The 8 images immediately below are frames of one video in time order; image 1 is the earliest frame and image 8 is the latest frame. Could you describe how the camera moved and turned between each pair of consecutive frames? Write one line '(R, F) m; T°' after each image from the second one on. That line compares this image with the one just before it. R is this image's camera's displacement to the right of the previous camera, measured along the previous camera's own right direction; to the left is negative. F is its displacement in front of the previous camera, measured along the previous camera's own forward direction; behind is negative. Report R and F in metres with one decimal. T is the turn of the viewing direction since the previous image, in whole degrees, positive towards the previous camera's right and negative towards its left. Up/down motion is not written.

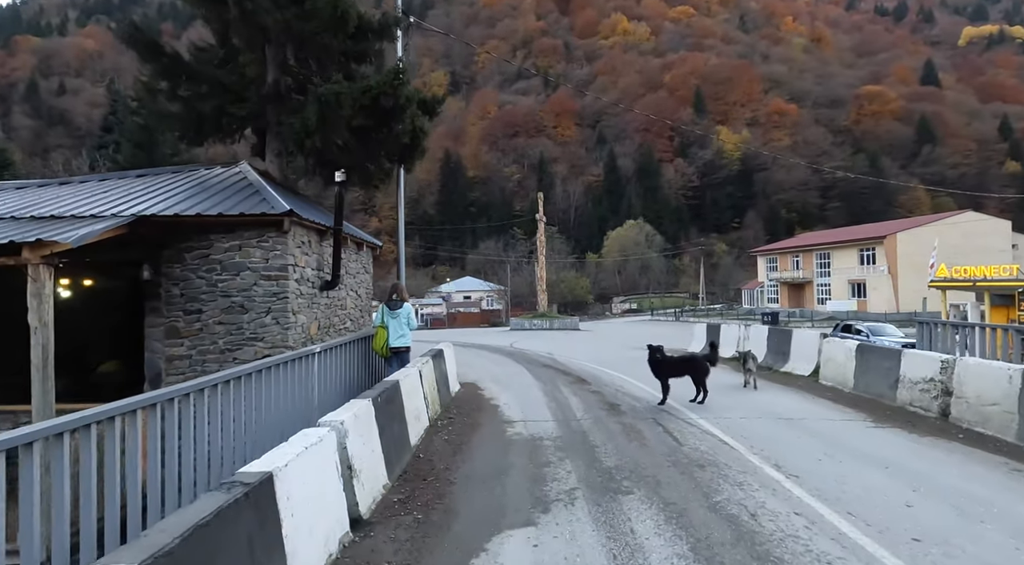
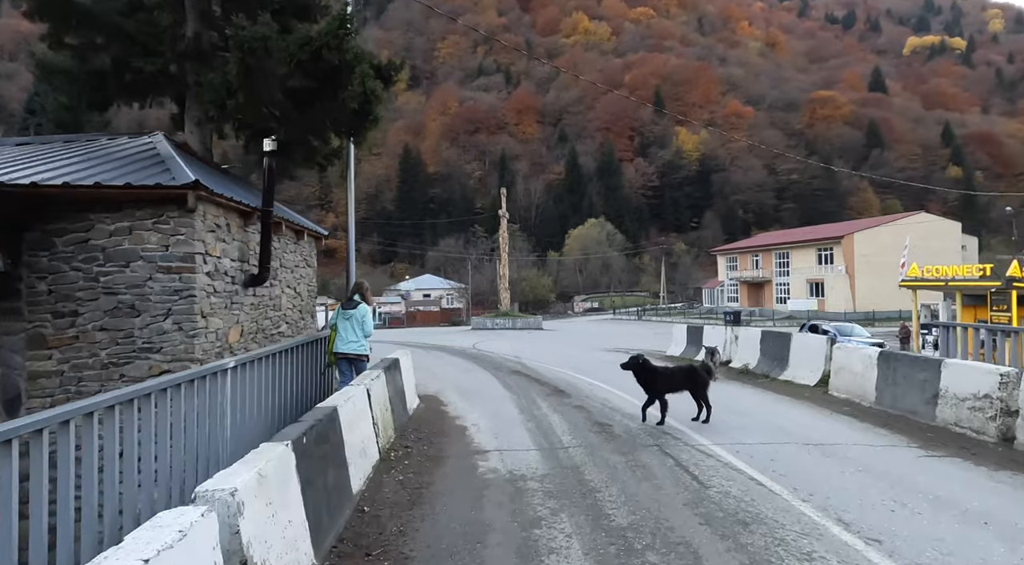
(-0.1, +1.8) m; +3°
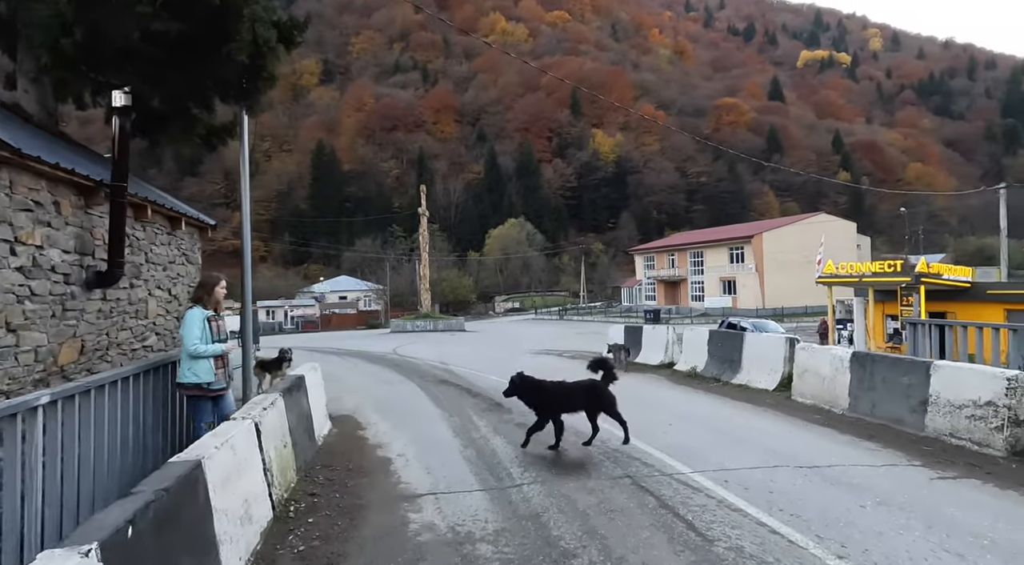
(-0.1, +1.6) m; +5°
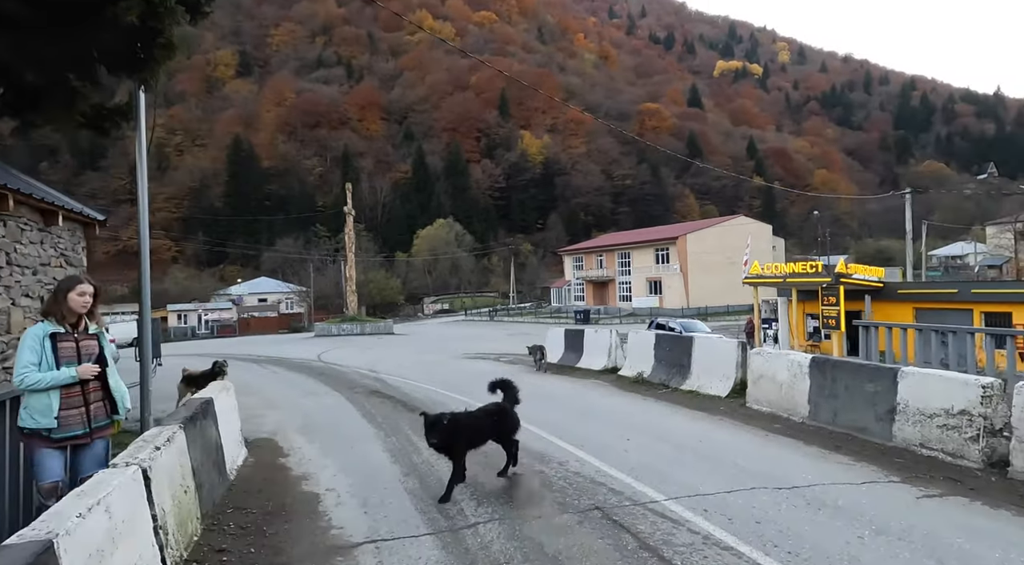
(-0.2, +0.9) m; +5°
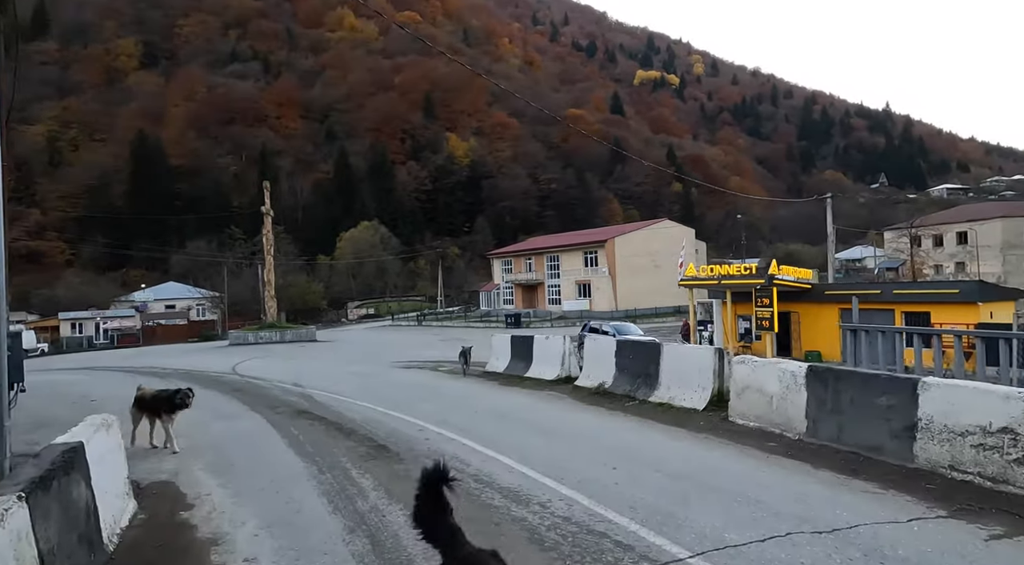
(-0.3, +1.5) m; +5°
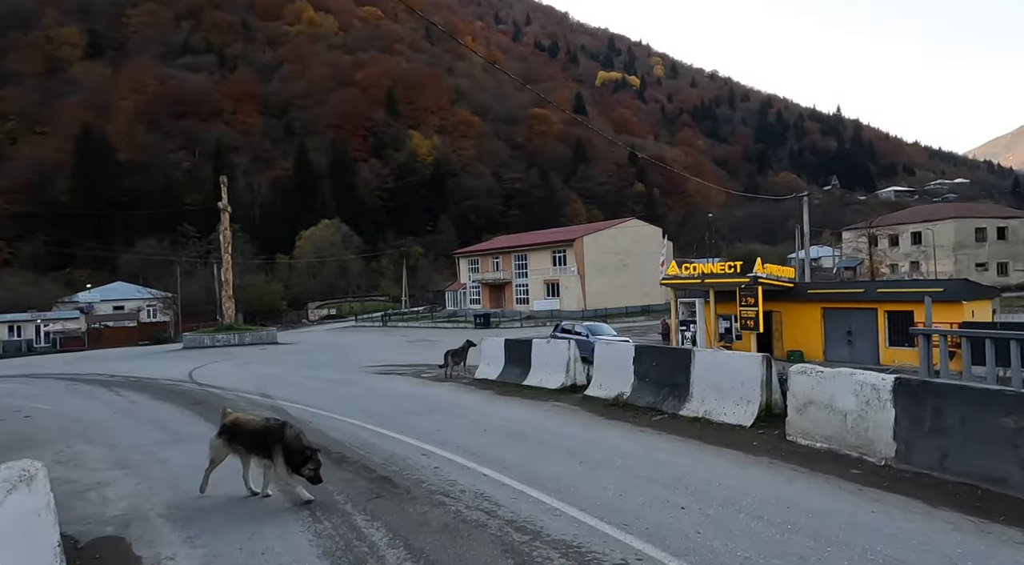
(-0.6, +1.6) m; +3°
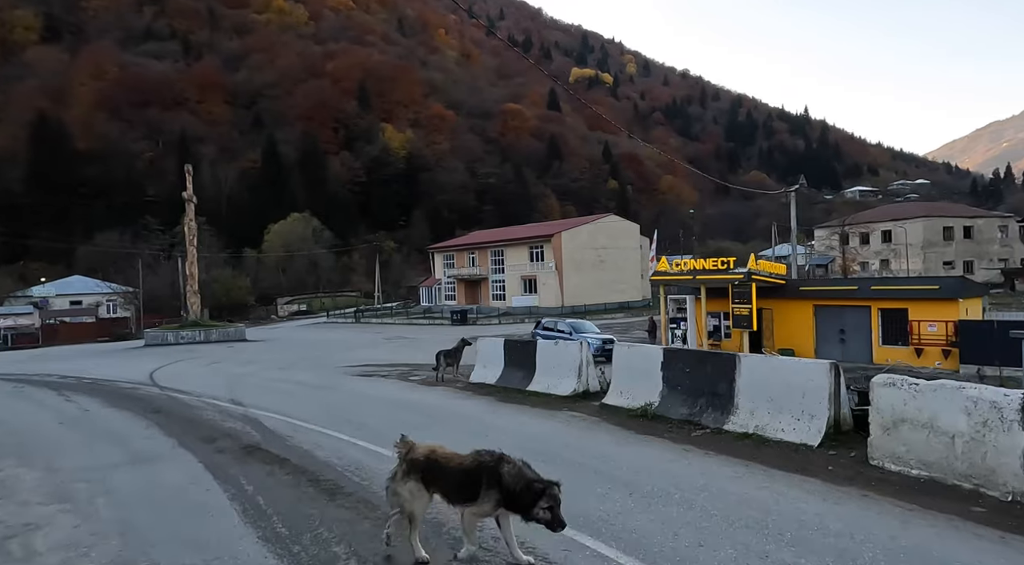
(-0.5, +1.5) m; +2°
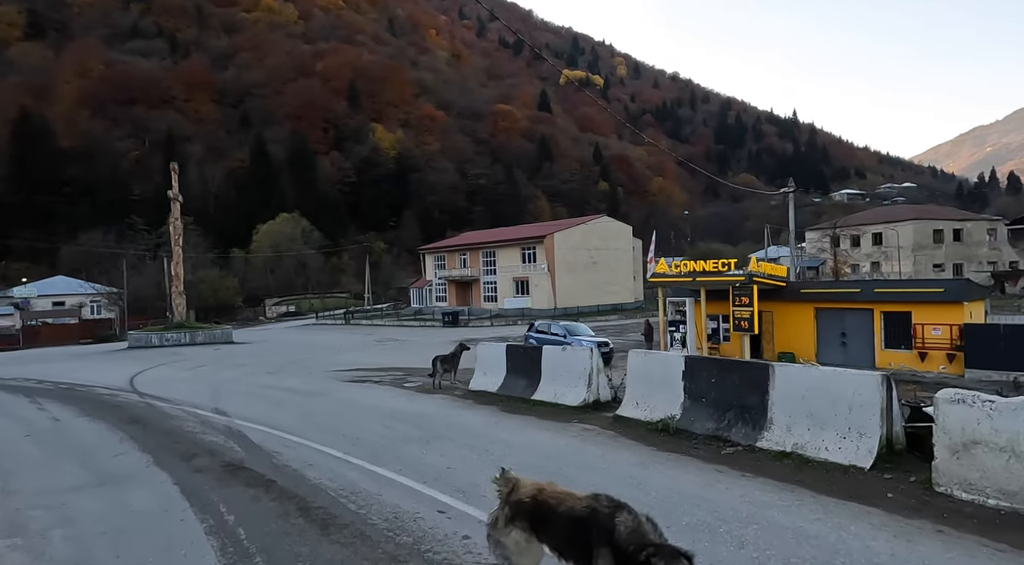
(-0.2, +0.9) m; +1°
